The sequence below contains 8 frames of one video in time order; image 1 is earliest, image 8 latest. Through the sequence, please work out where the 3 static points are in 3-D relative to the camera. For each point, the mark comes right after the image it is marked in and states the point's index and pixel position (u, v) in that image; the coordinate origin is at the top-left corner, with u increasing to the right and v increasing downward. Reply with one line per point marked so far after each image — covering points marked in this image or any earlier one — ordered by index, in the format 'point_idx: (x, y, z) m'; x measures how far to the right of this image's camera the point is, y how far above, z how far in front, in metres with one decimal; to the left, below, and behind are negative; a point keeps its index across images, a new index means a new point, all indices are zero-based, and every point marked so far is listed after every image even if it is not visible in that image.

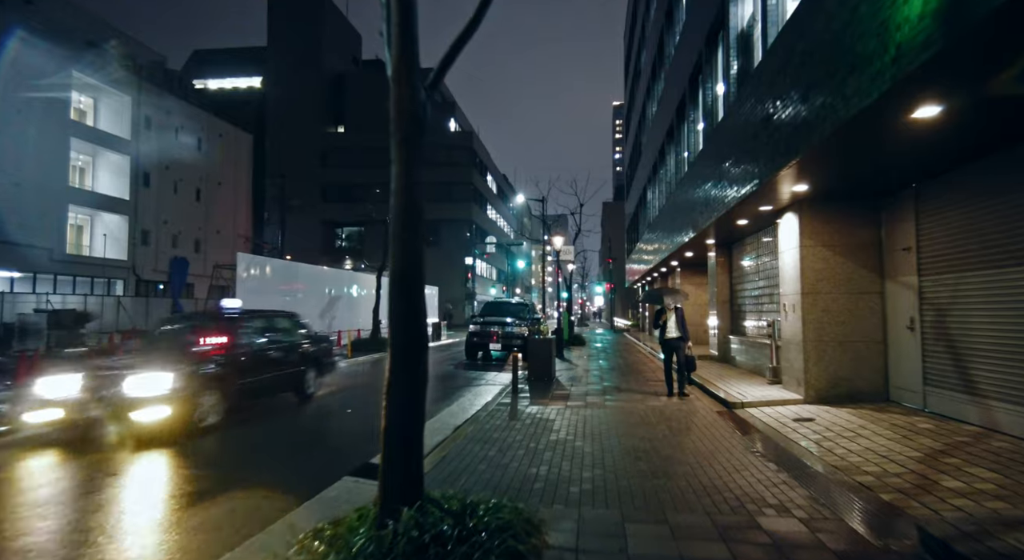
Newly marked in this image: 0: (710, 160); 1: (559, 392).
0: (+4.7, +2.9, +13.3) m
1: (+1.0, -2.5, +12.1) m
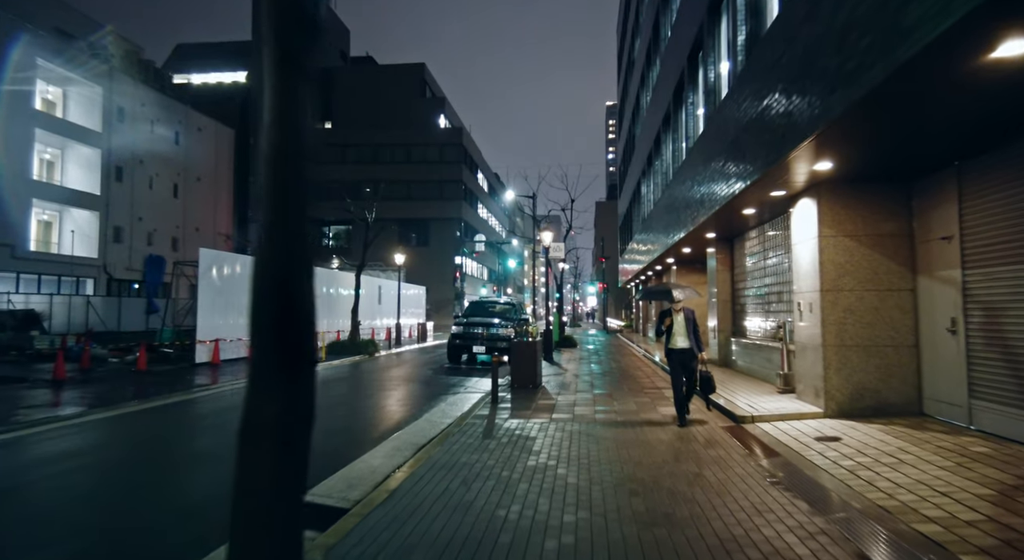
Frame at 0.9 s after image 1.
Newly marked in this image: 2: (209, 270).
0: (+4.3, +2.9, +12.1) m
1: (+0.6, -2.4, +10.8) m
2: (-9.7, +0.3, +17.8) m
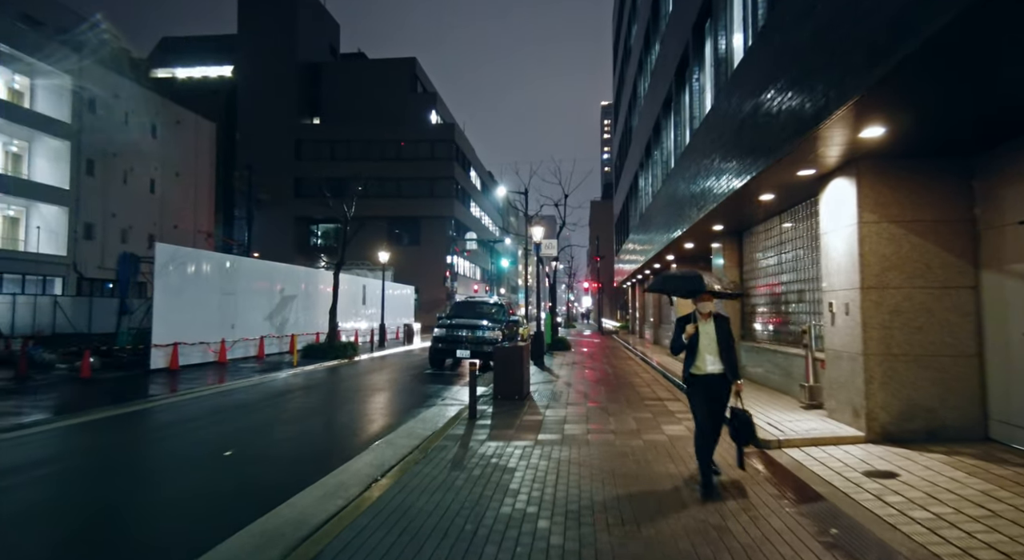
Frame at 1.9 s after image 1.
0: (+4.0, +3.0, +10.6) m
1: (+0.3, -2.3, +9.3) m
2: (-10.0, +0.4, +16.3) m
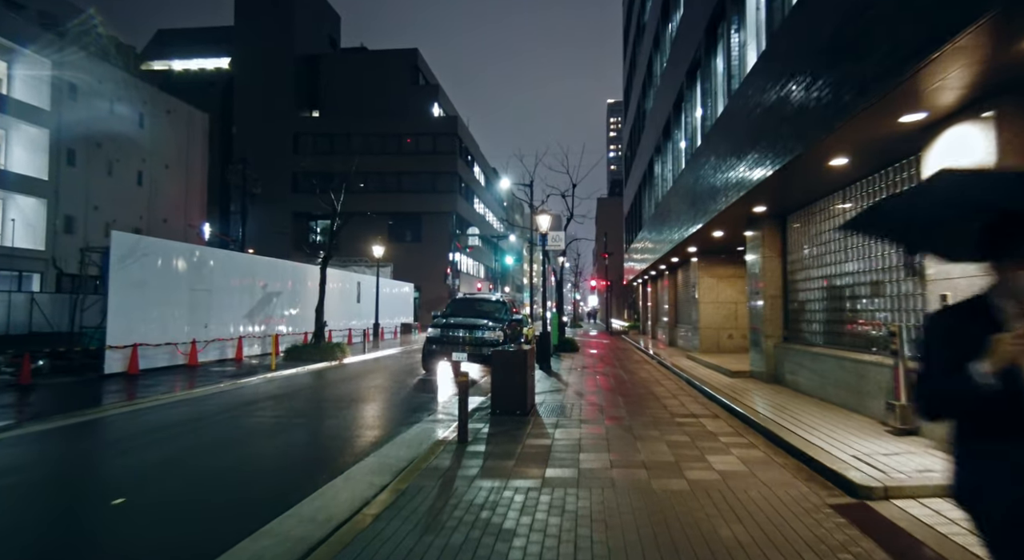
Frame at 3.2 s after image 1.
0: (+4.0, +3.2, +8.7) m
1: (+0.3, -2.2, +7.4) m
2: (-10.0, +0.6, +14.4) m
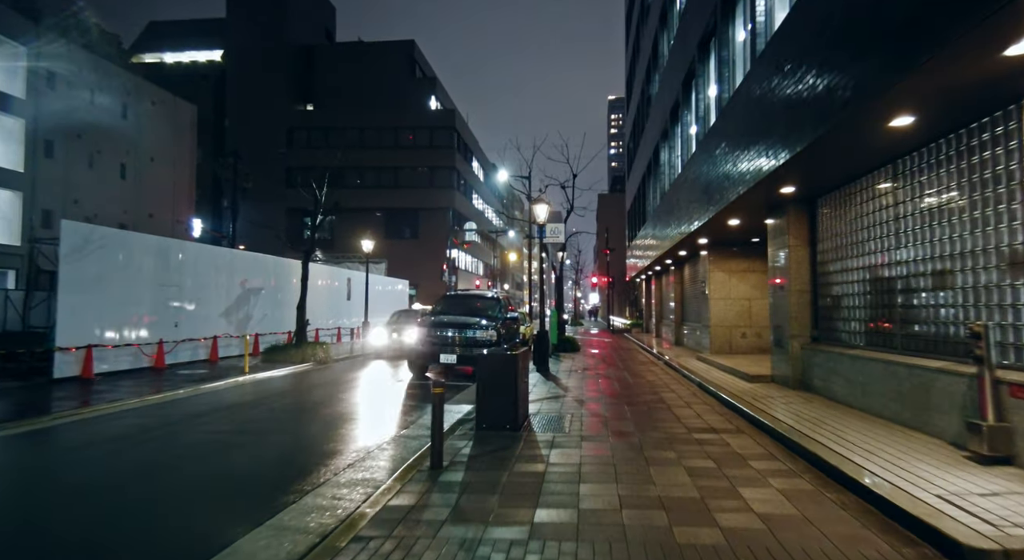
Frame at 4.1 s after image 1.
0: (+3.8, +3.3, +7.3) m
1: (+0.2, -2.1, +6.0) m
2: (-10.1, +0.7, +13.1) m
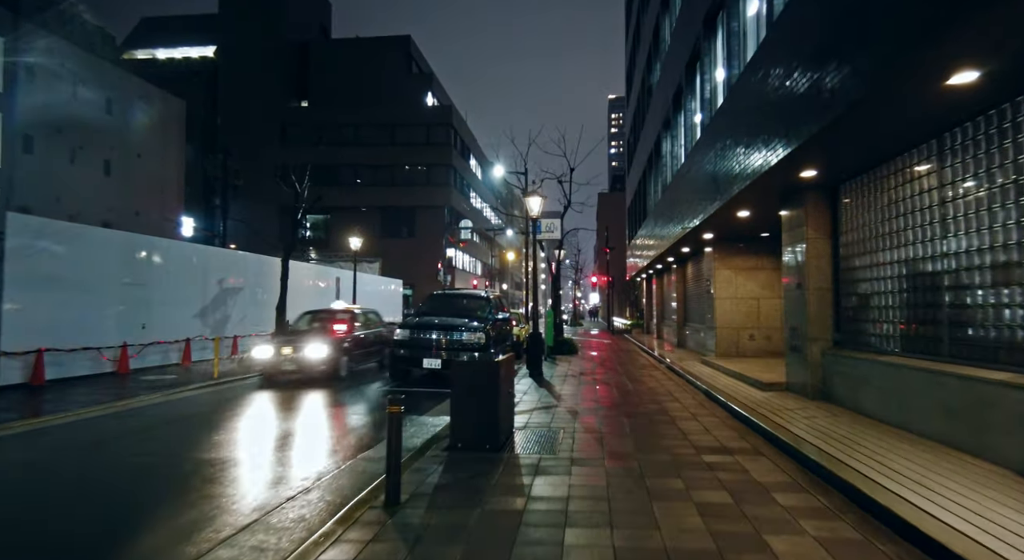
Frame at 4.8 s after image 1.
0: (+3.6, +3.3, +6.2) m
1: (-0.1, -2.0, +5.0) m
2: (-10.4, +0.7, +12.0) m
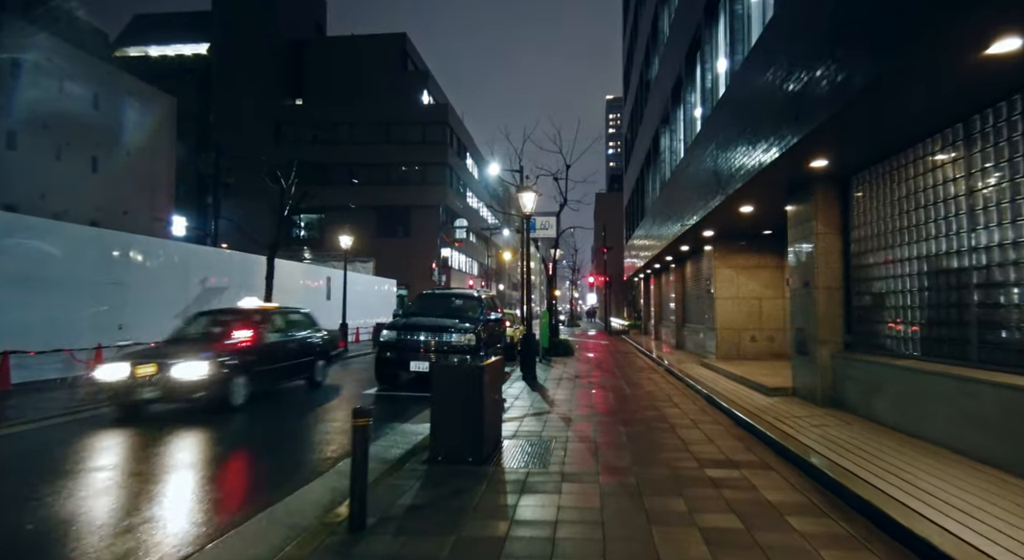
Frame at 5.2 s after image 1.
0: (+3.4, +3.4, +5.6) m
1: (-0.2, -2.0, +4.4) m
2: (-10.5, +0.8, +11.4) m
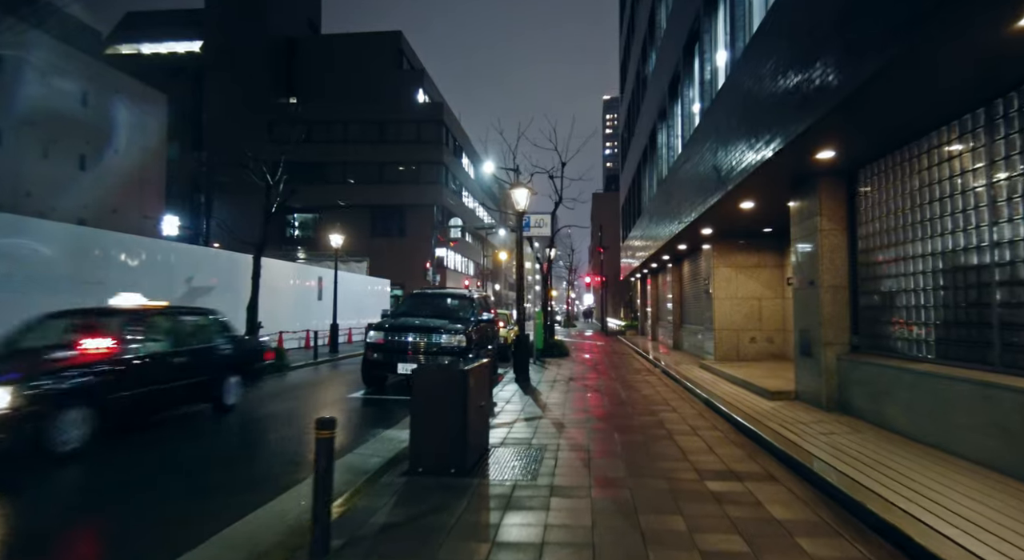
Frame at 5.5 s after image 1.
0: (+3.3, +3.4, +5.2) m
1: (-0.4, -1.9, +3.9) m
2: (-10.7, +0.8, +10.9) m
